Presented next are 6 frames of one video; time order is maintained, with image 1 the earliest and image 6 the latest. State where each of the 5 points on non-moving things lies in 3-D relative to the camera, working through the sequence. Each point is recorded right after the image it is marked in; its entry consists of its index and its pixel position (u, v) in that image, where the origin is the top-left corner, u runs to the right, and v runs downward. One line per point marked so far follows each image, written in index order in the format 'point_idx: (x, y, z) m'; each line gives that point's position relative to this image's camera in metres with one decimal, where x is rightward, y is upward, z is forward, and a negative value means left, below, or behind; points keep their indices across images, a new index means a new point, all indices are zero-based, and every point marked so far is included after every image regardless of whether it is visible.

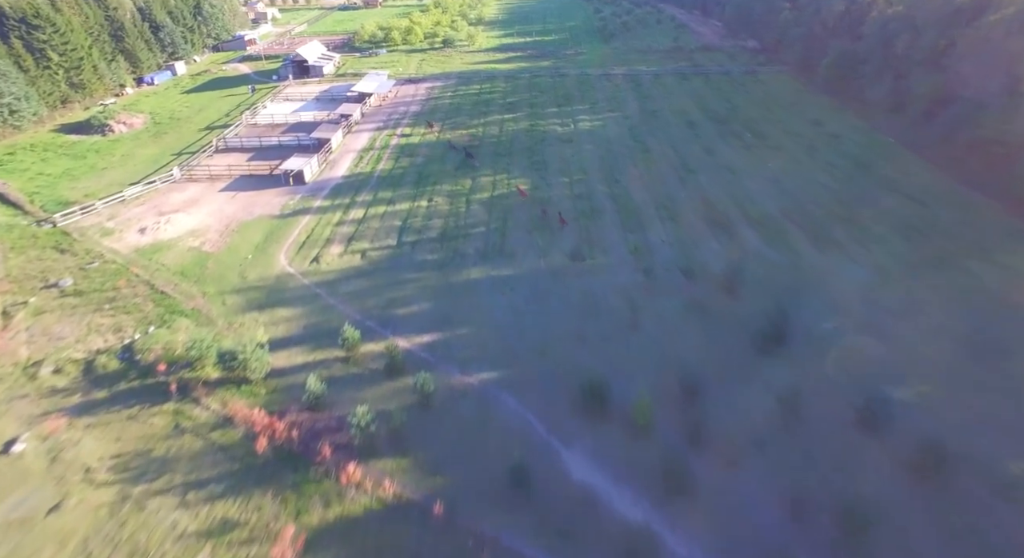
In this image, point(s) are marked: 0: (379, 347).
0: (-4.3, -2.2, +18.8) m
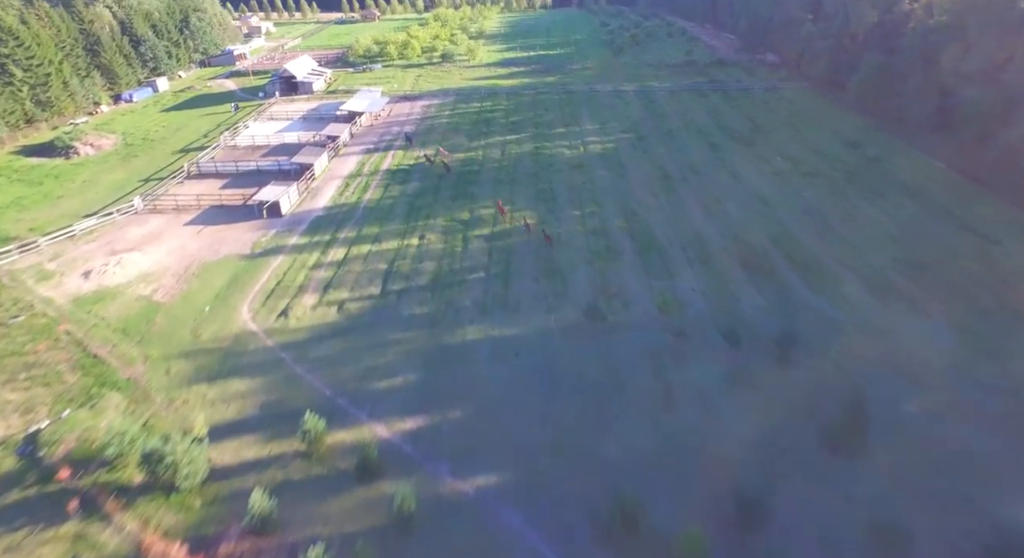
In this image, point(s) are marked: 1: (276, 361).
0: (-4.2, -4.1, +15.0) m
1: (-7.2, -2.5, +17.8) m
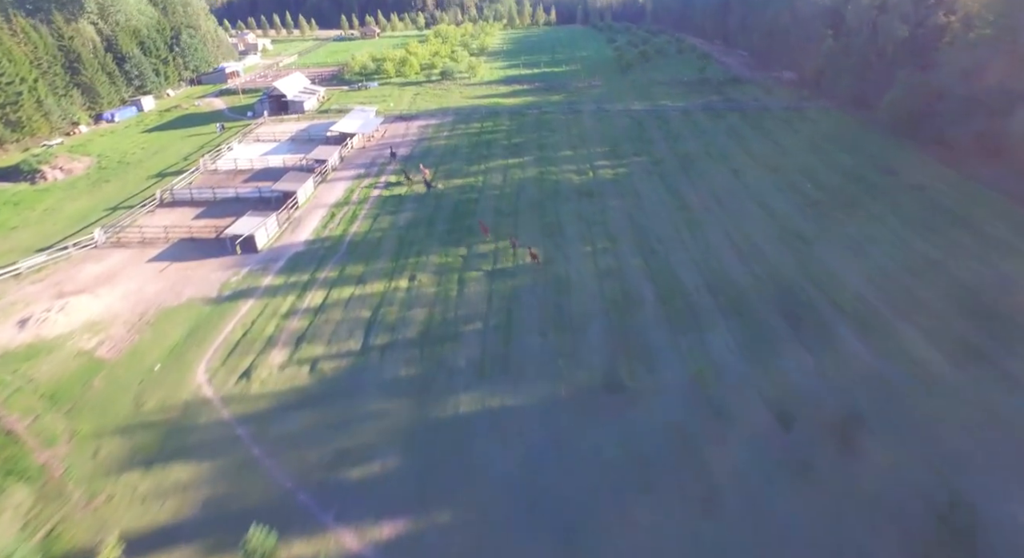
0: (-4.2, -5.6, +11.9) m
1: (-7.2, -4.1, +14.7) m
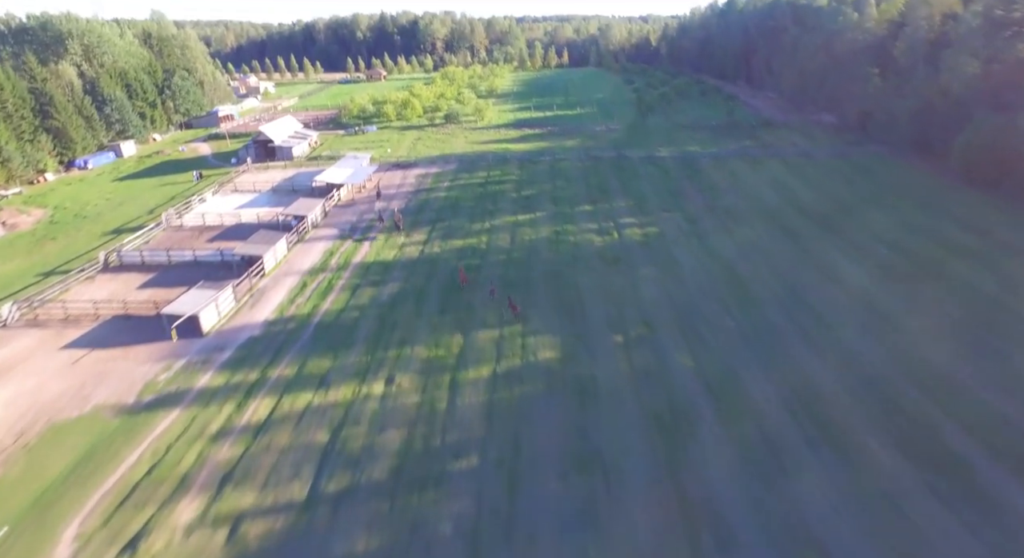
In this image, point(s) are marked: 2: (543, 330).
0: (-4.1, -7.8, +6.4) m
1: (-7.1, -6.5, +9.4) m
2: (+1.0, -1.6, +18.8) m
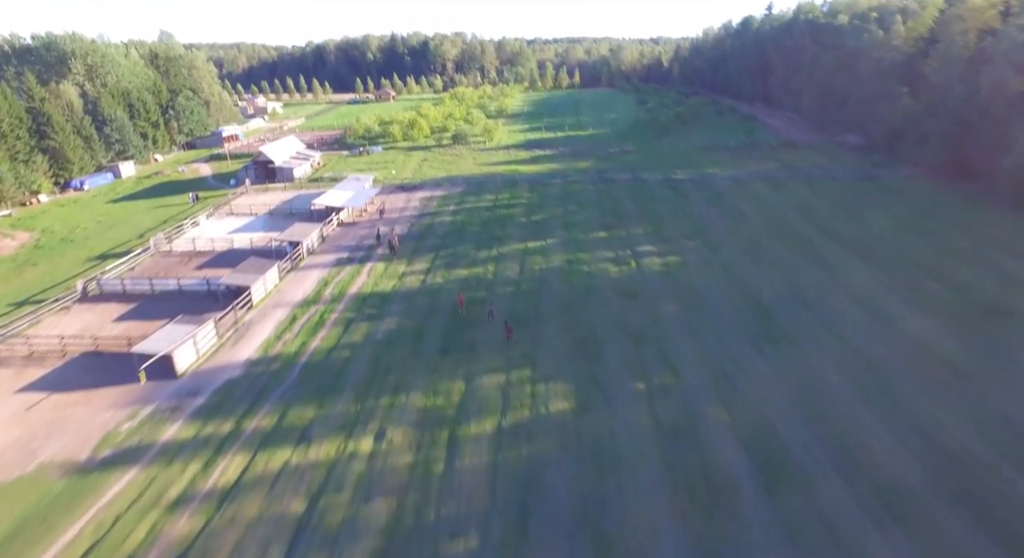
0: (-4.1, -8.5, +4.1) m
1: (-7.0, -7.3, +7.2) m
2: (+1.3, -2.7, +16.7) m
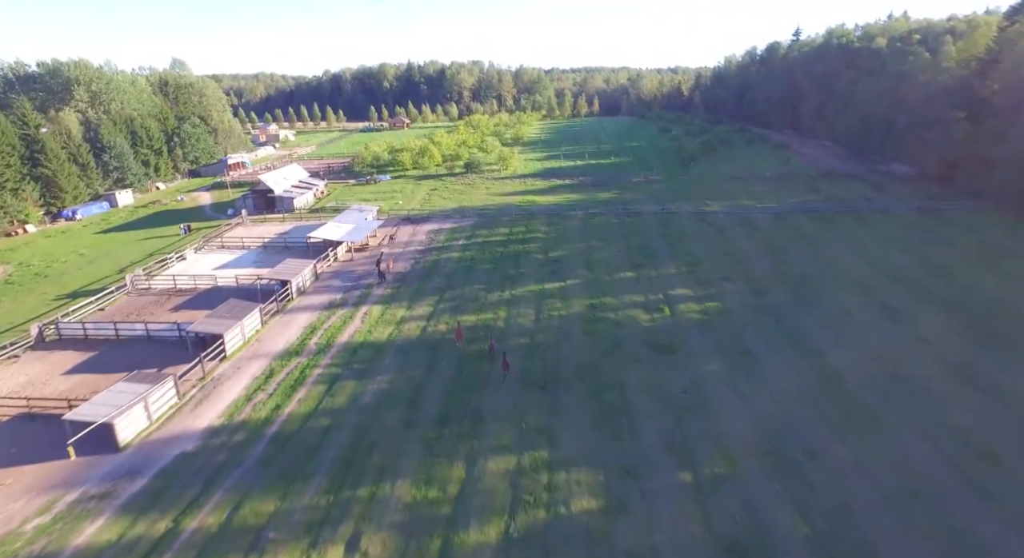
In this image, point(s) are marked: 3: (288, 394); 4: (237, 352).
0: (-4.2, -9.2, +0.6) m
1: (-7.0, -8.1, +3.9) m
2: (+1.6, -4.1, +13.3) m
3: (-6.5, -3.3, +16.8) m
4: (-9.2, -2.4, +19.3) m
